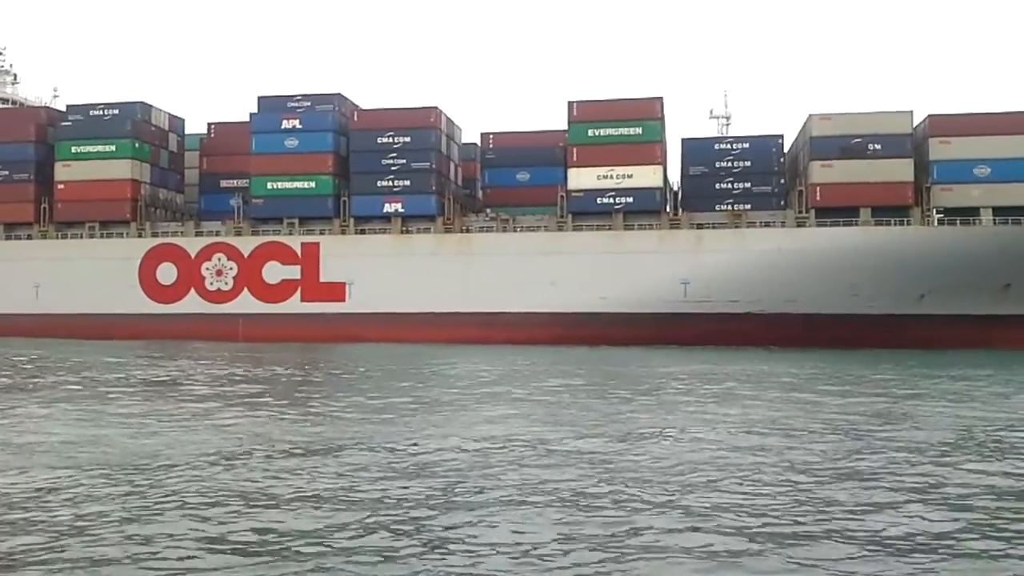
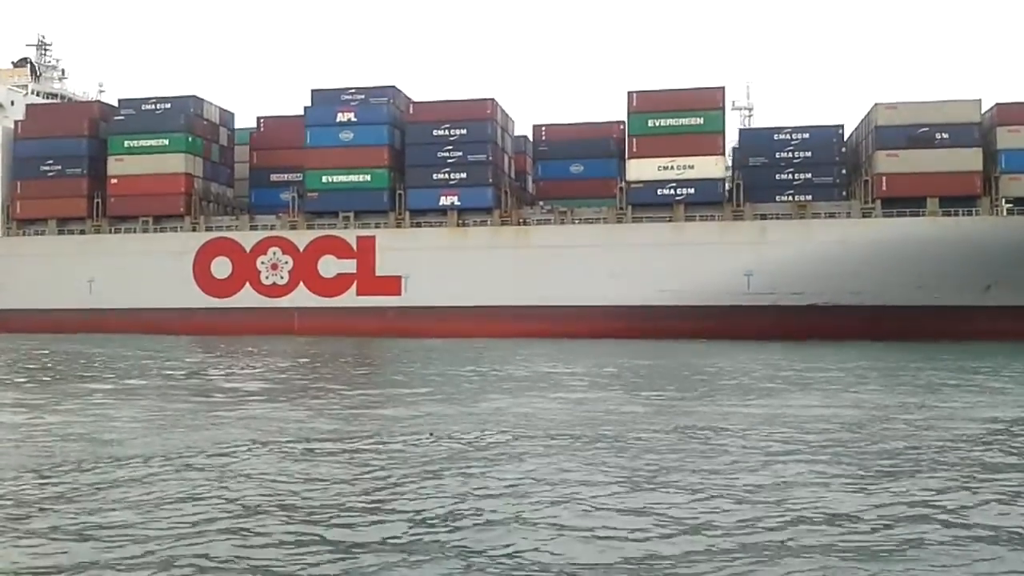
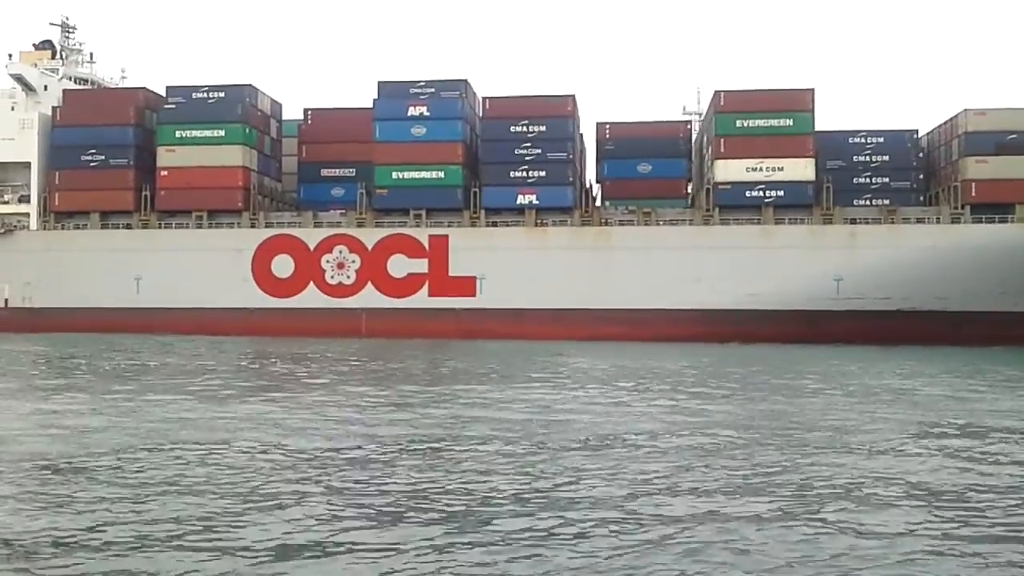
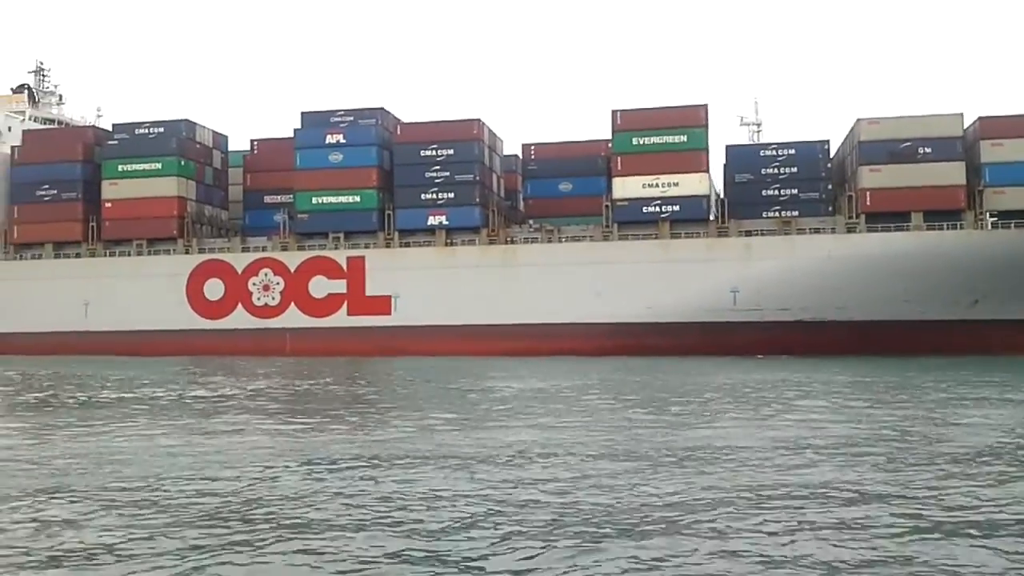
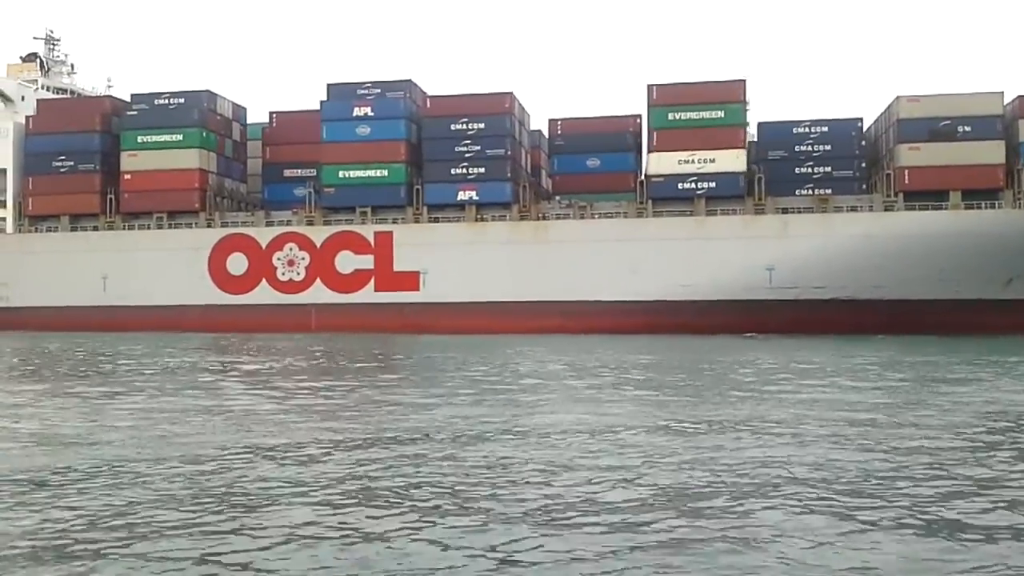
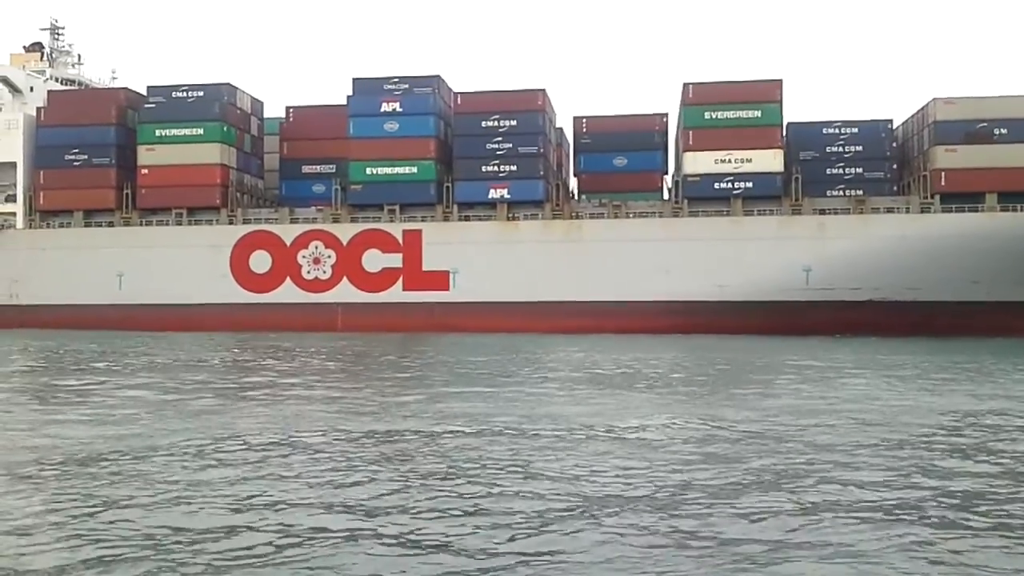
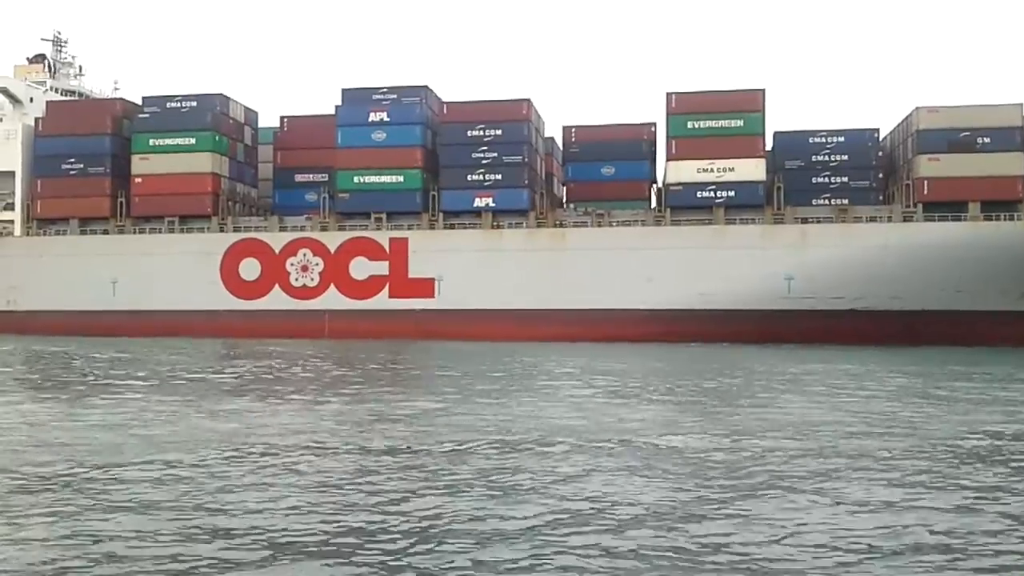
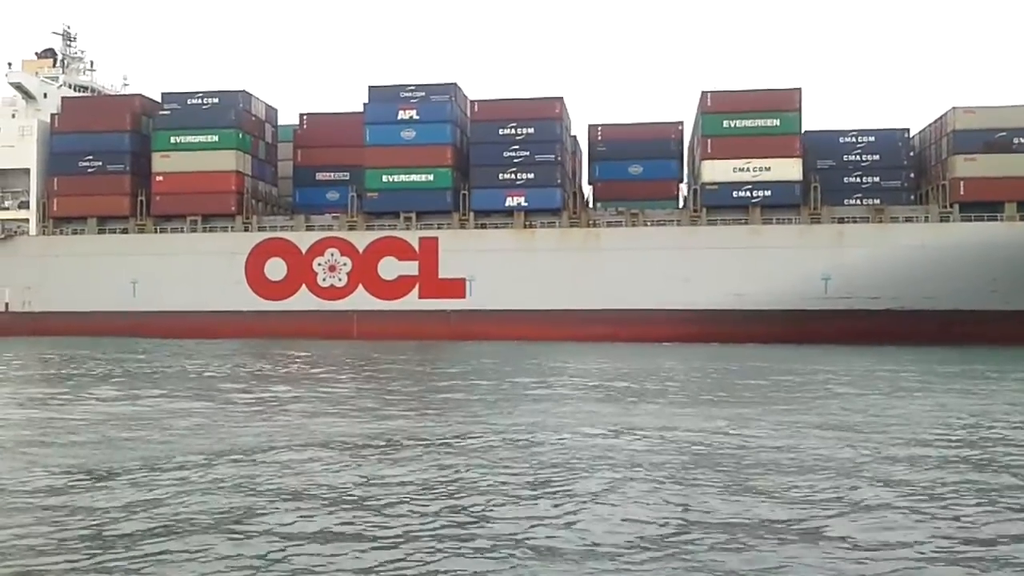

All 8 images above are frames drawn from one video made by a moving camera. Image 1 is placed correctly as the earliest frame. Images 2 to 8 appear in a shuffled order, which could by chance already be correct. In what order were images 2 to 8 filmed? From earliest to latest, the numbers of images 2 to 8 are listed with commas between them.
4, 2, 5, 7, 6, 8, 3
